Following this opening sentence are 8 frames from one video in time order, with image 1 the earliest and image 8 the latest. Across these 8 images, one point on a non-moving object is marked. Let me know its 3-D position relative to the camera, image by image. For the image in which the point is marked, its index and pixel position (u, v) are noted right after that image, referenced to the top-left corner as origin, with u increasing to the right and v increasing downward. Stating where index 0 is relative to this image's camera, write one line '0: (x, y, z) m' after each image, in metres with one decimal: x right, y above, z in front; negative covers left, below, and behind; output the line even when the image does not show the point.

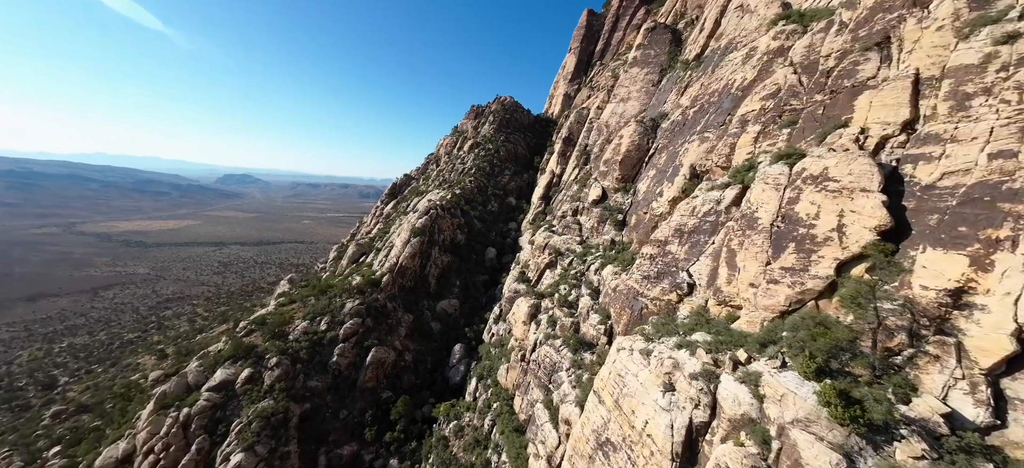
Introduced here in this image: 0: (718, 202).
0: (+12.0, +1.9, +18.7) m
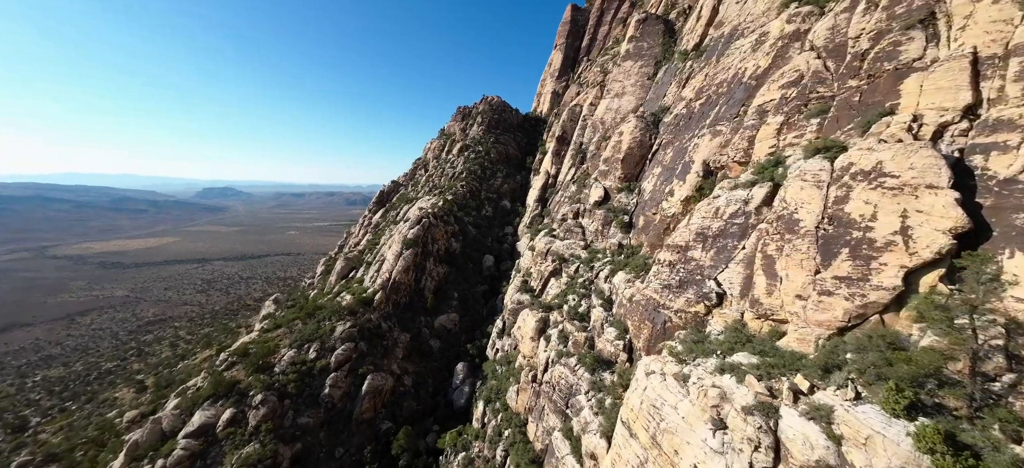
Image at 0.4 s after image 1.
0: (+12.3, +1.7, +17.0) m
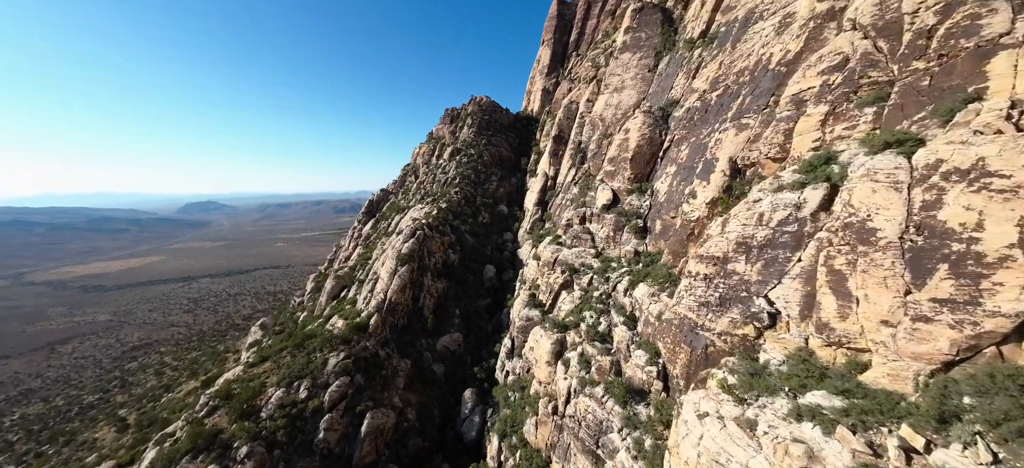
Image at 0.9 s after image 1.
0: (+13.0, +1.3, +14.7) m
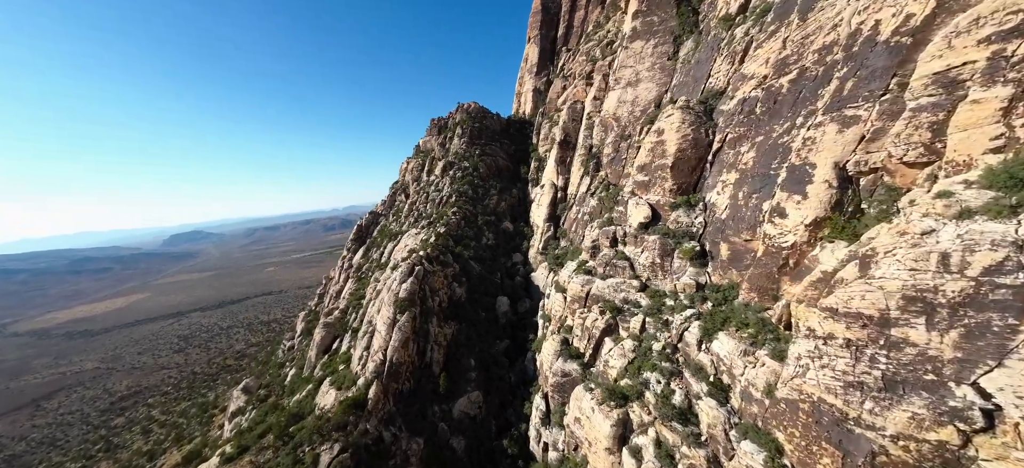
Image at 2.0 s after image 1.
0: (+14.8, -0.3, +9.4) m
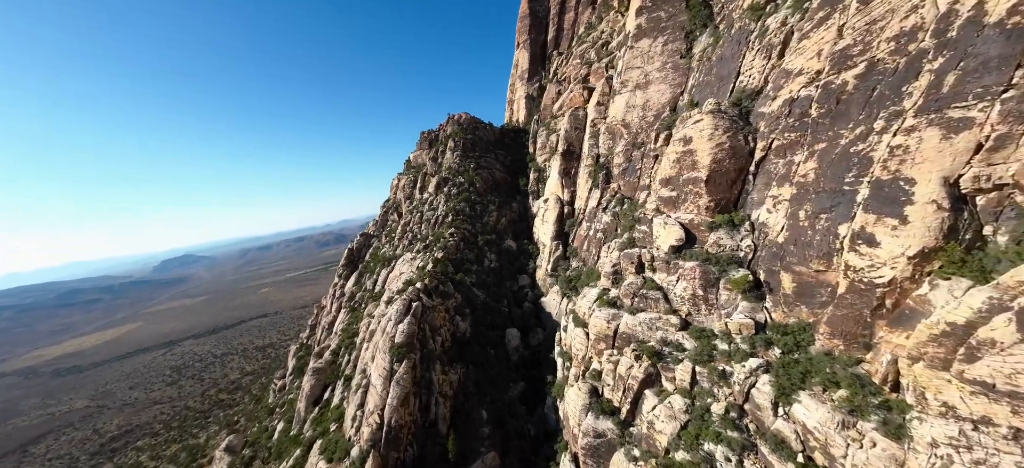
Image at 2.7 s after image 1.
0: (+15.8, -1.5, +6.0) m
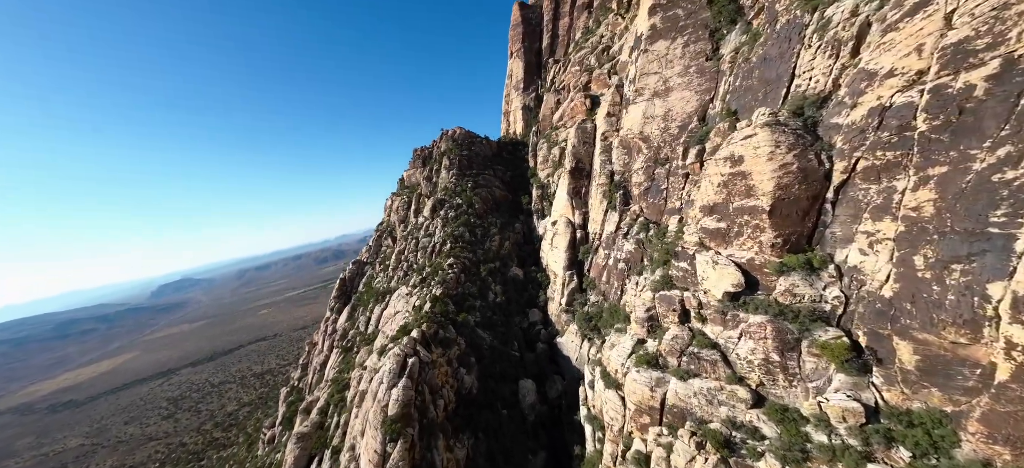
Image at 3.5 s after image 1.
0: (+16.7, -3.2, +1.8) m
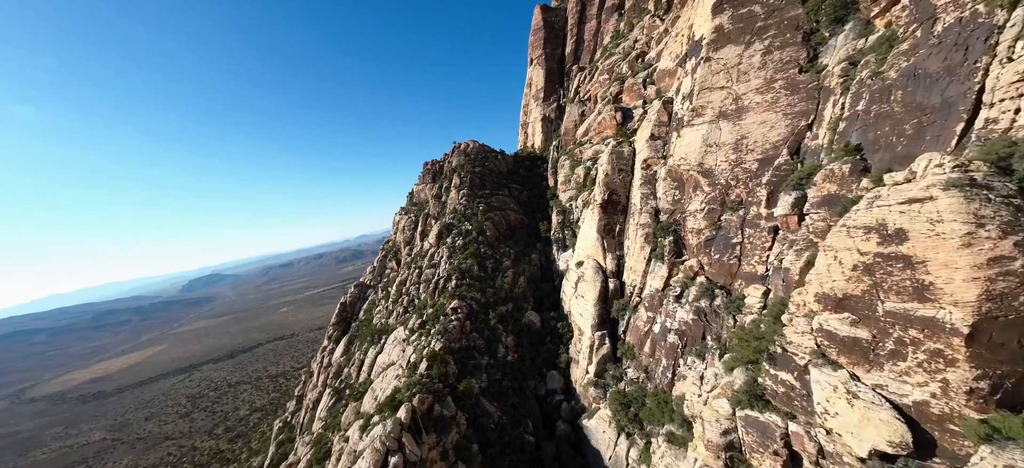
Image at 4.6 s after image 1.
0: (+16.6, -7.2, -5.1) m
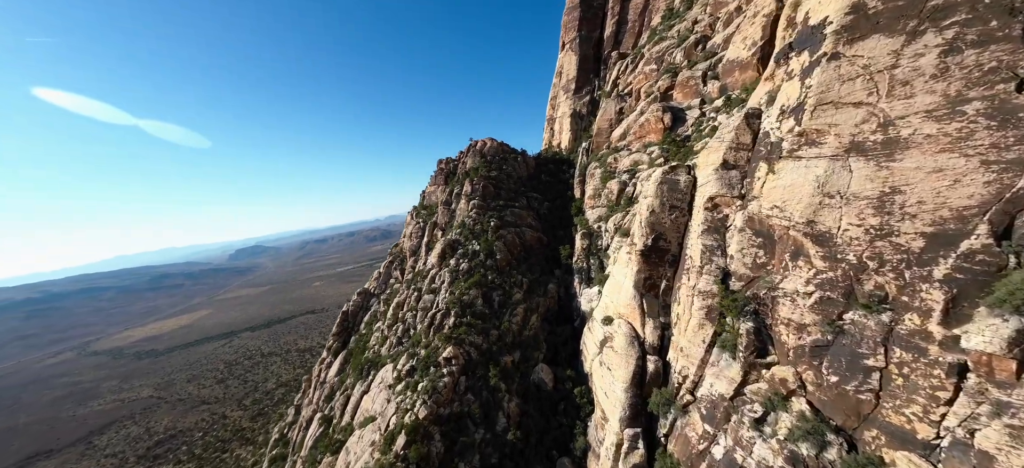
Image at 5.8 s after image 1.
0: (+14.2, -12.7, -12.5) m
